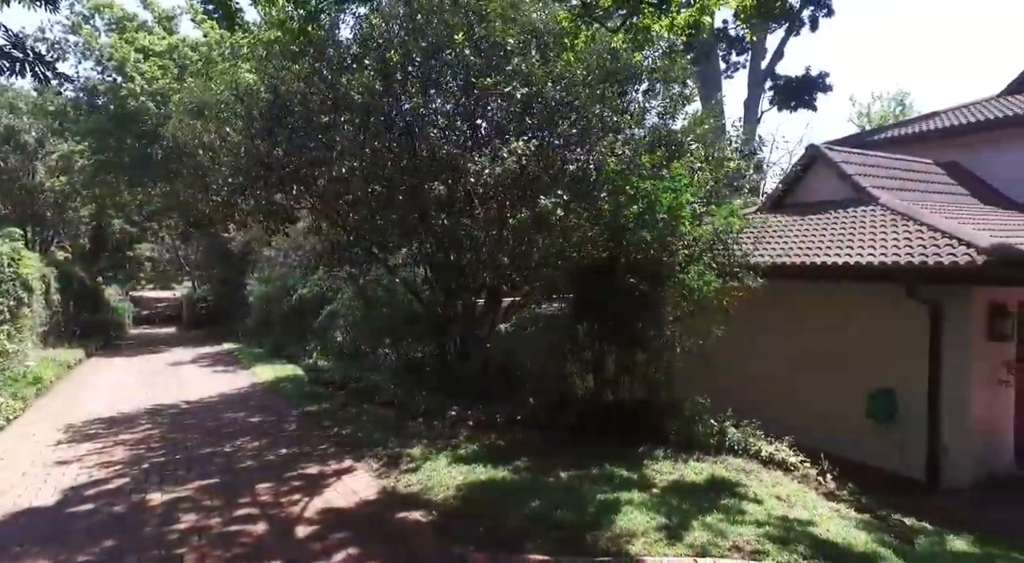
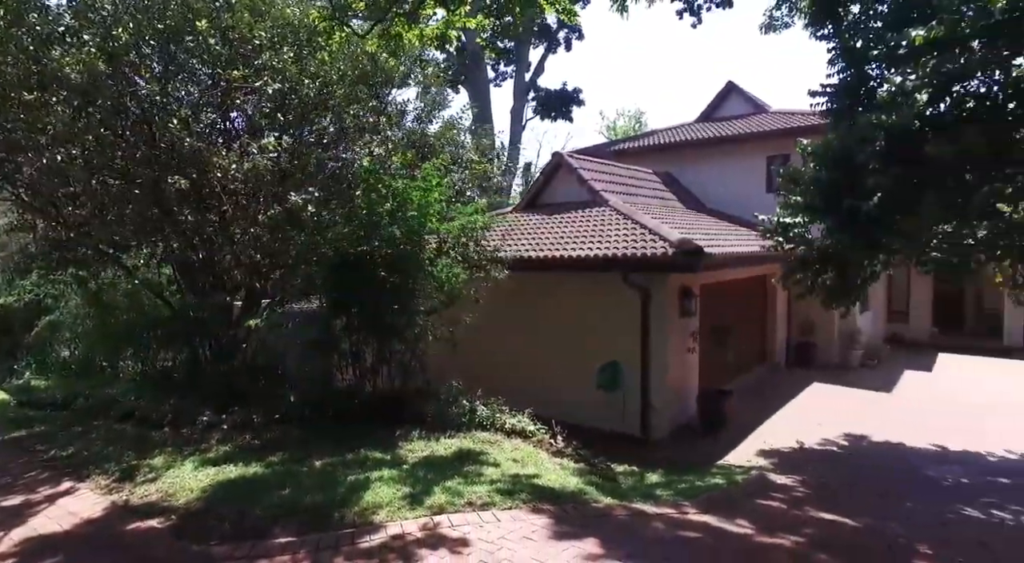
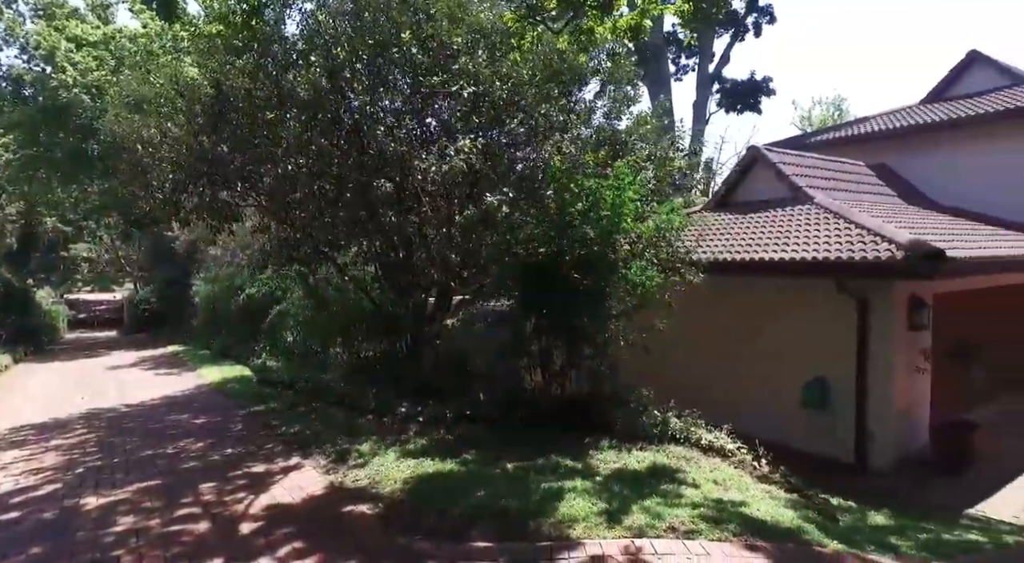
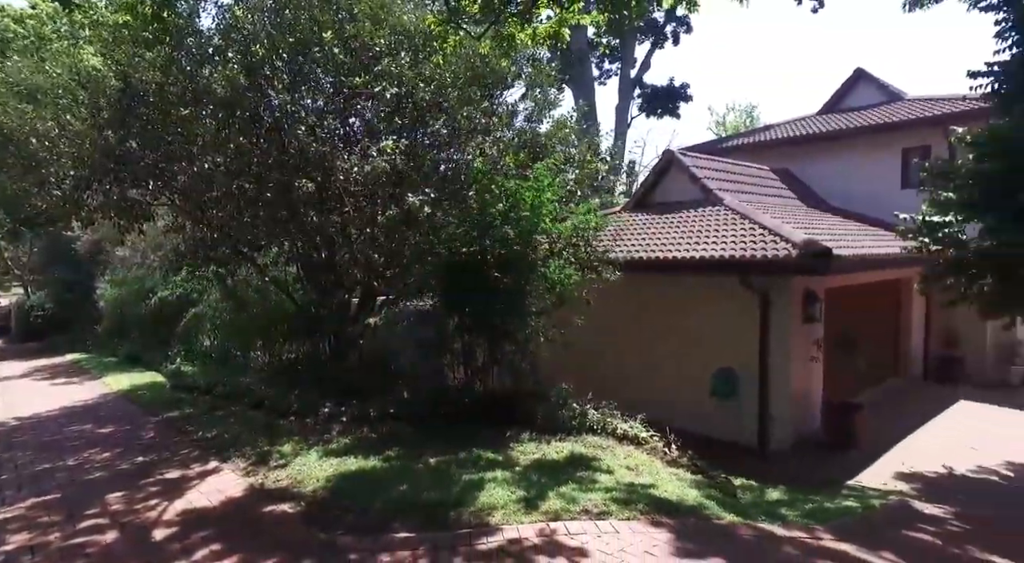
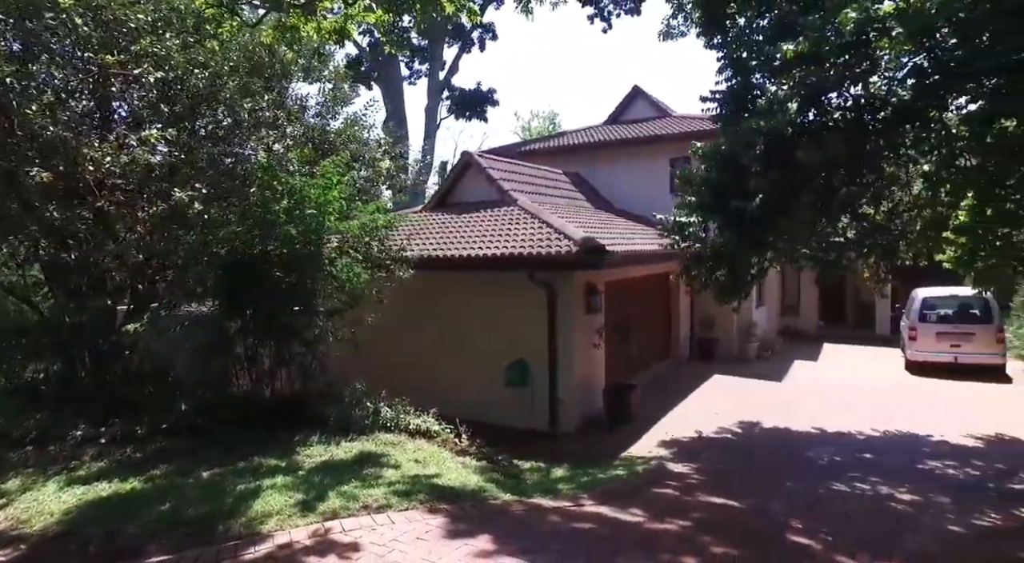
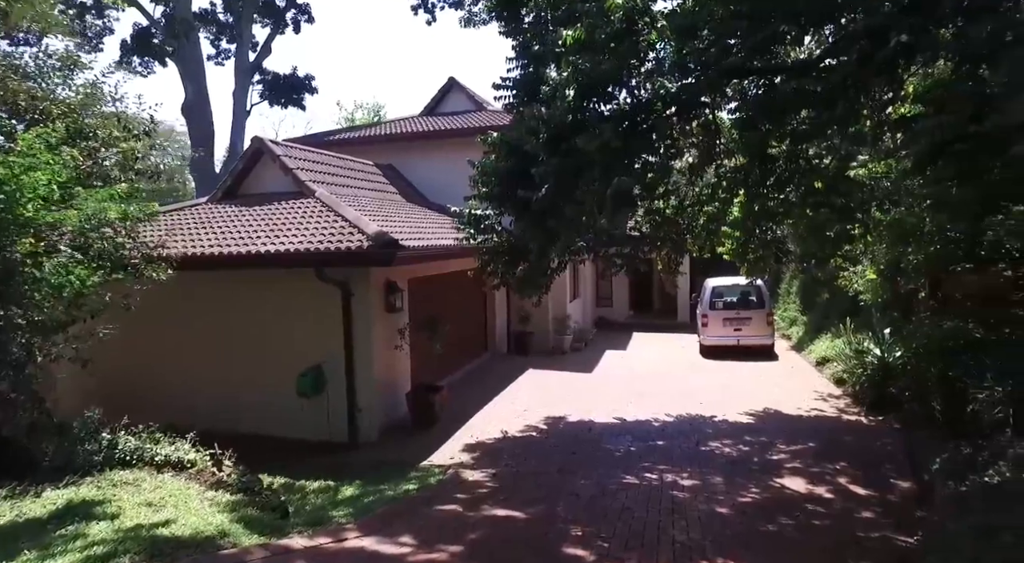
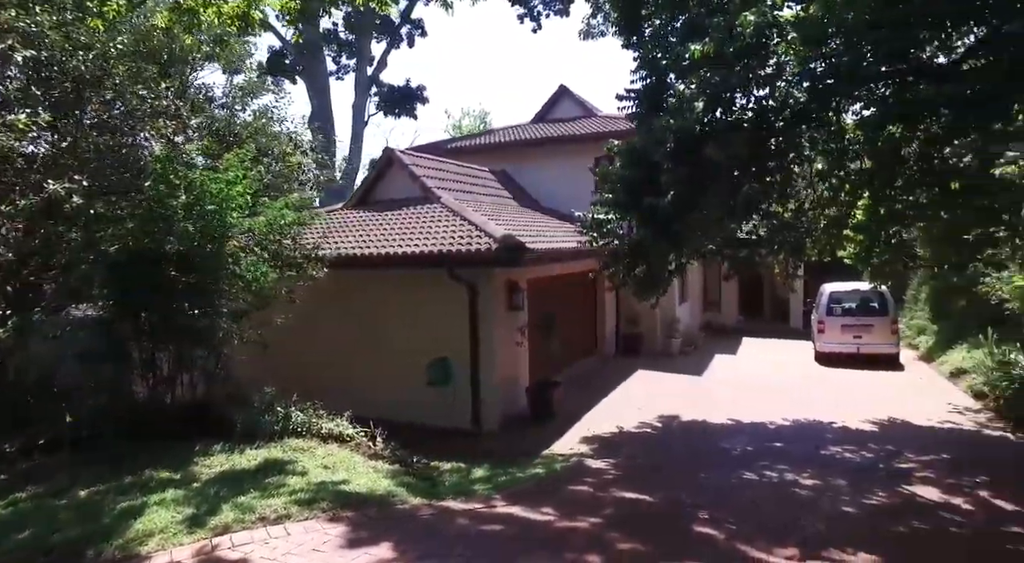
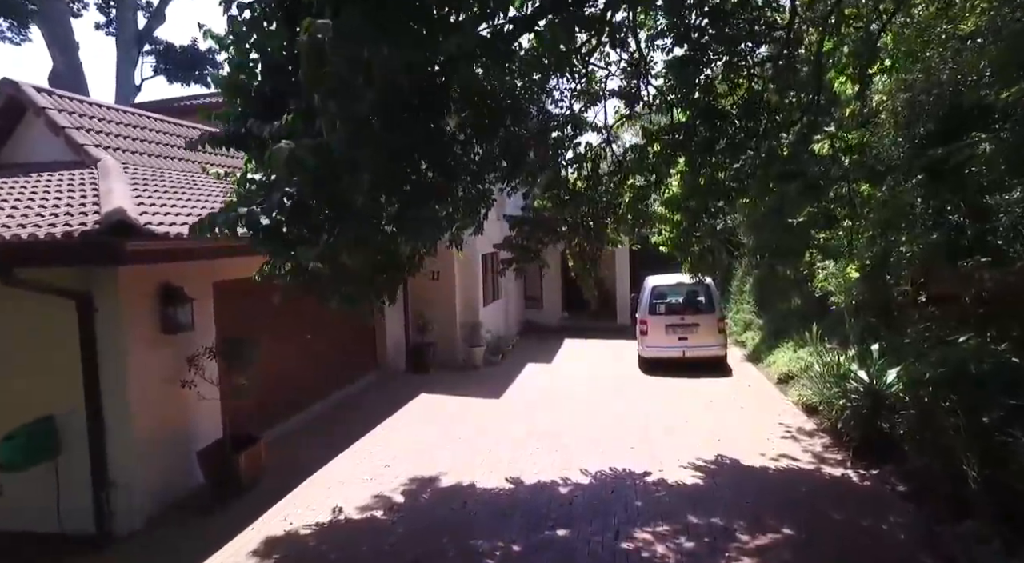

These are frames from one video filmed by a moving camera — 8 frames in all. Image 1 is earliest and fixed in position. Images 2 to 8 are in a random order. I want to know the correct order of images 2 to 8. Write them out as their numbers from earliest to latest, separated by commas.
3, 4, 2, 5, 7, 6, 8
